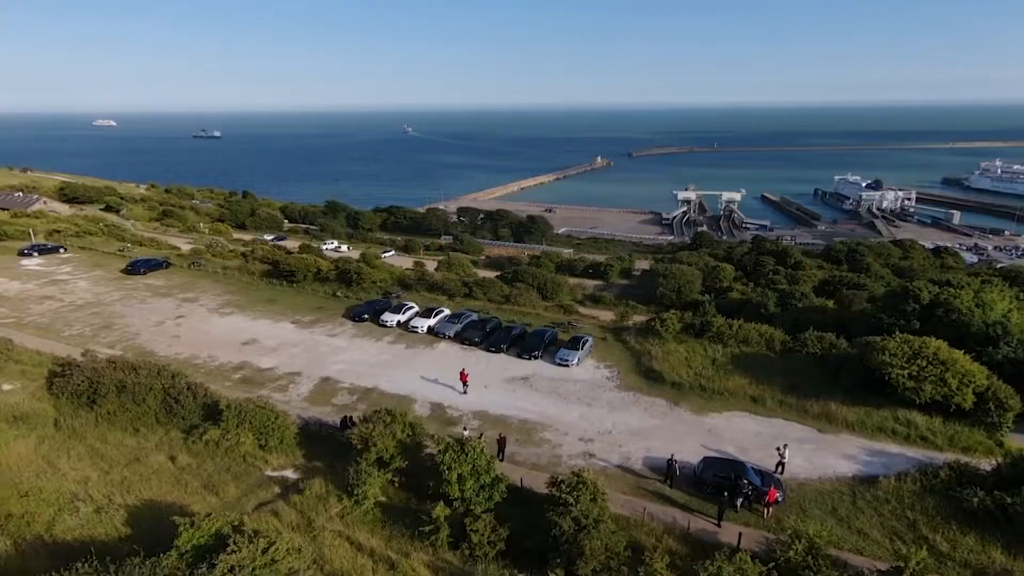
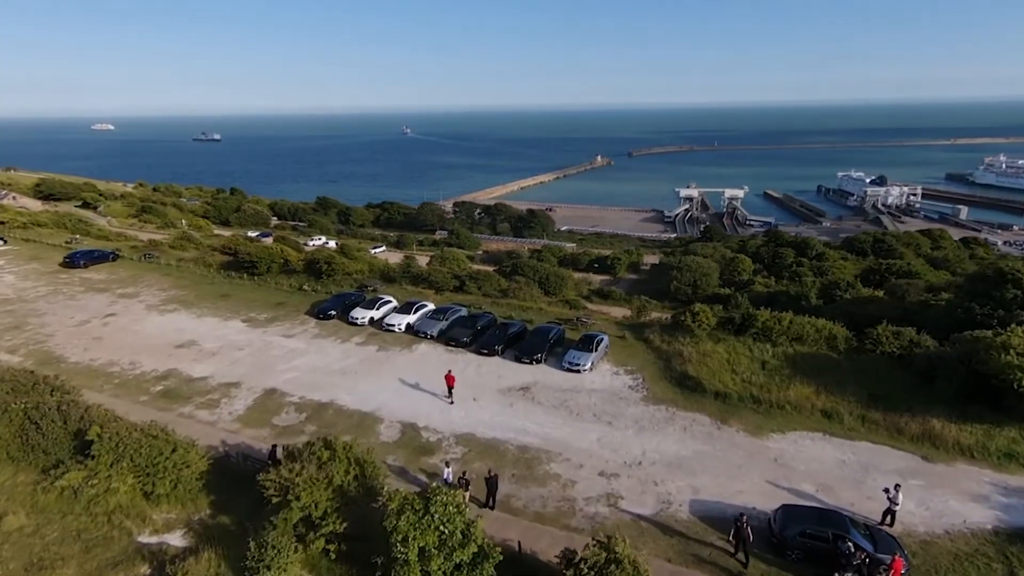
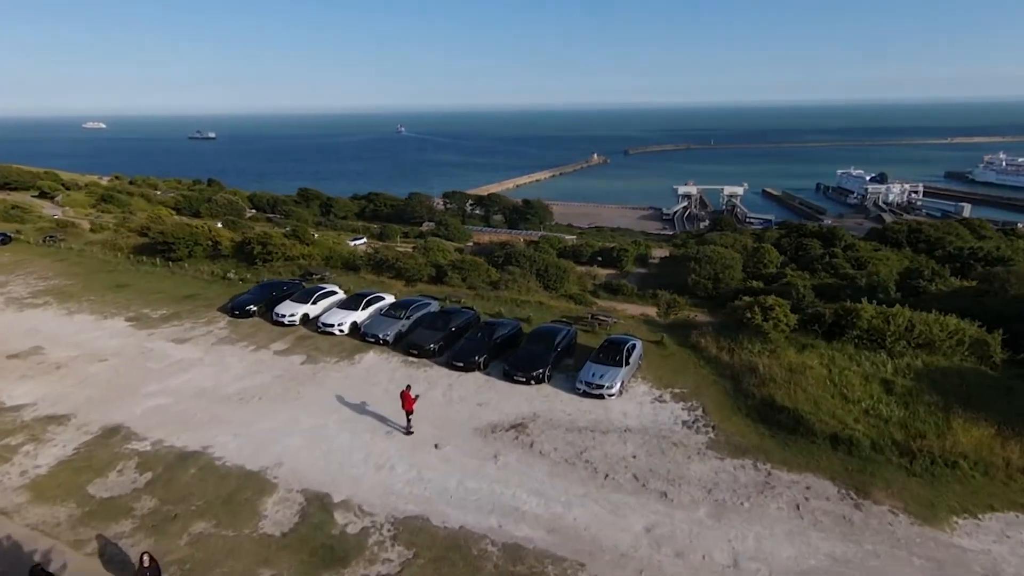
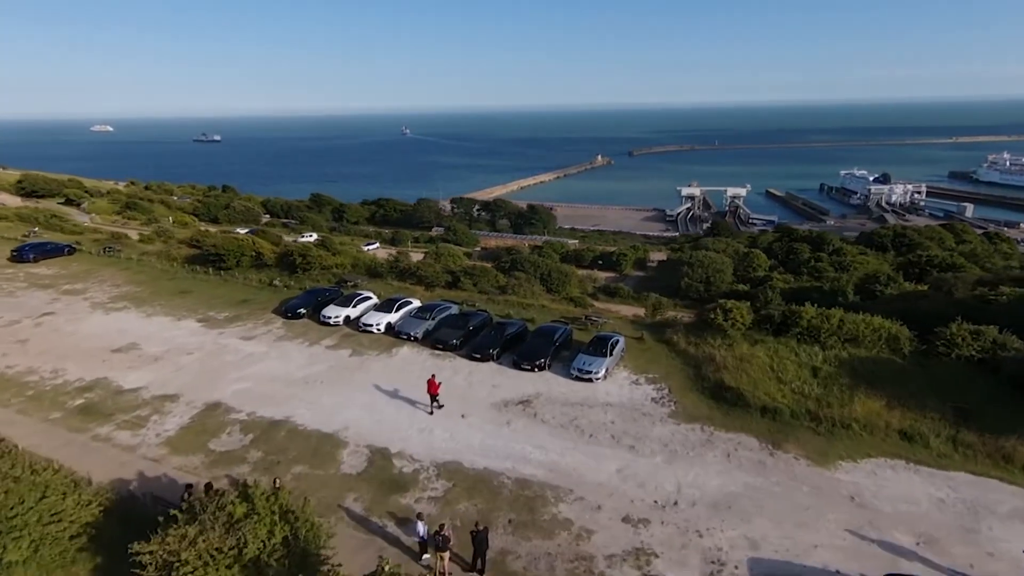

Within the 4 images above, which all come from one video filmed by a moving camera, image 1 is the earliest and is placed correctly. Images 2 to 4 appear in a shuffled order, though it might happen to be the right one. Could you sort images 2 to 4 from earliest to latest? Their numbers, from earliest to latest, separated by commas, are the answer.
2, 4, 3
